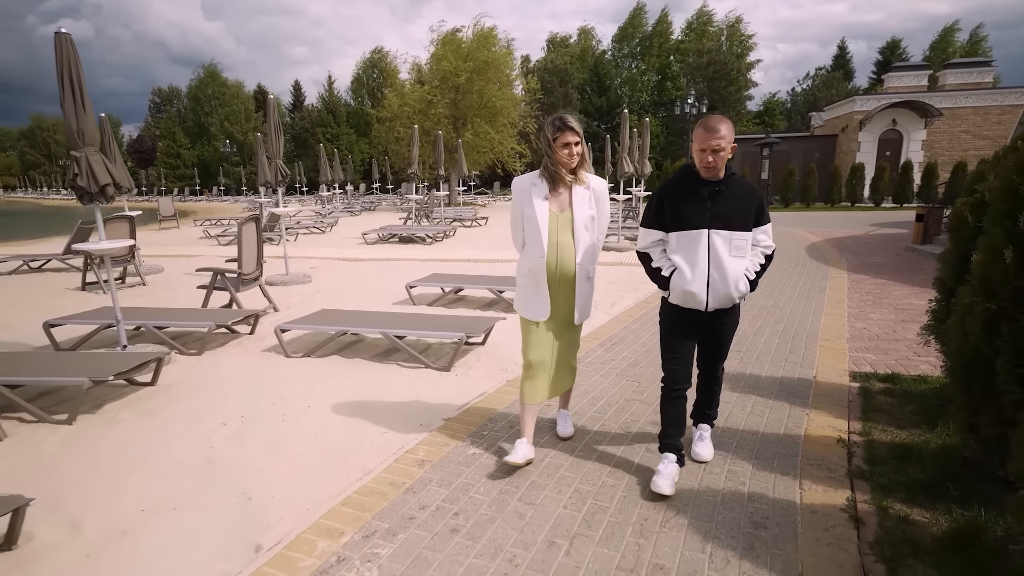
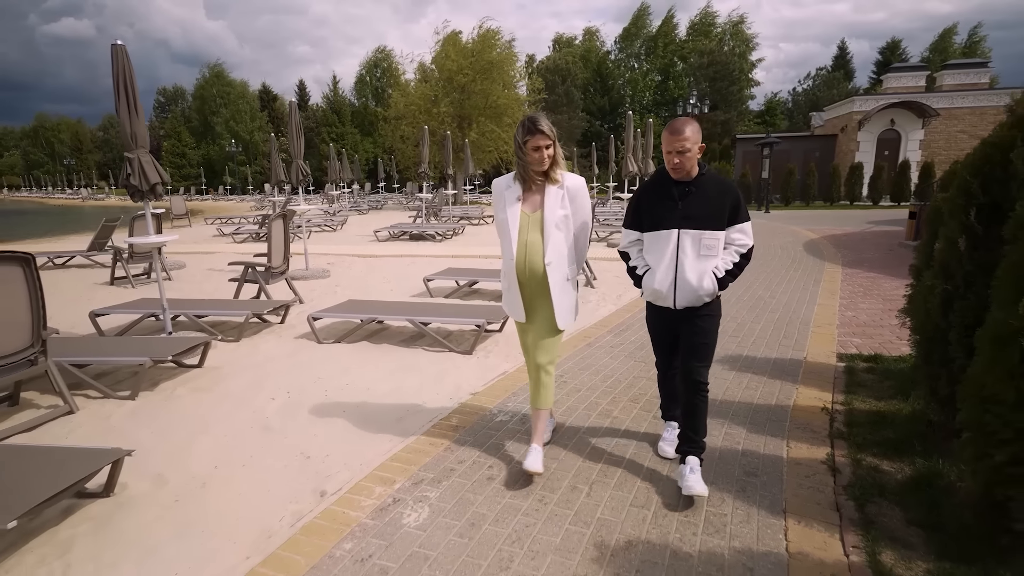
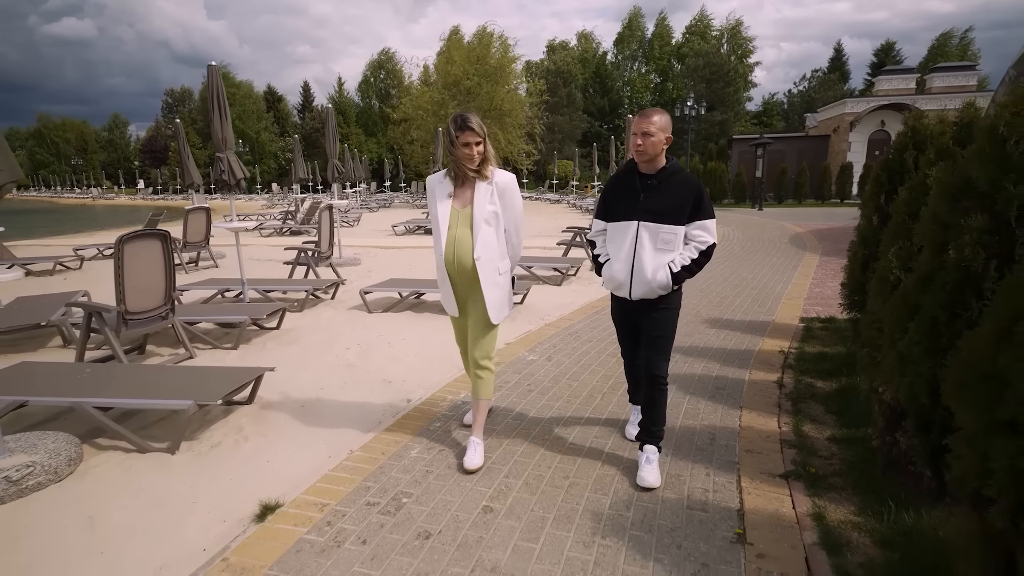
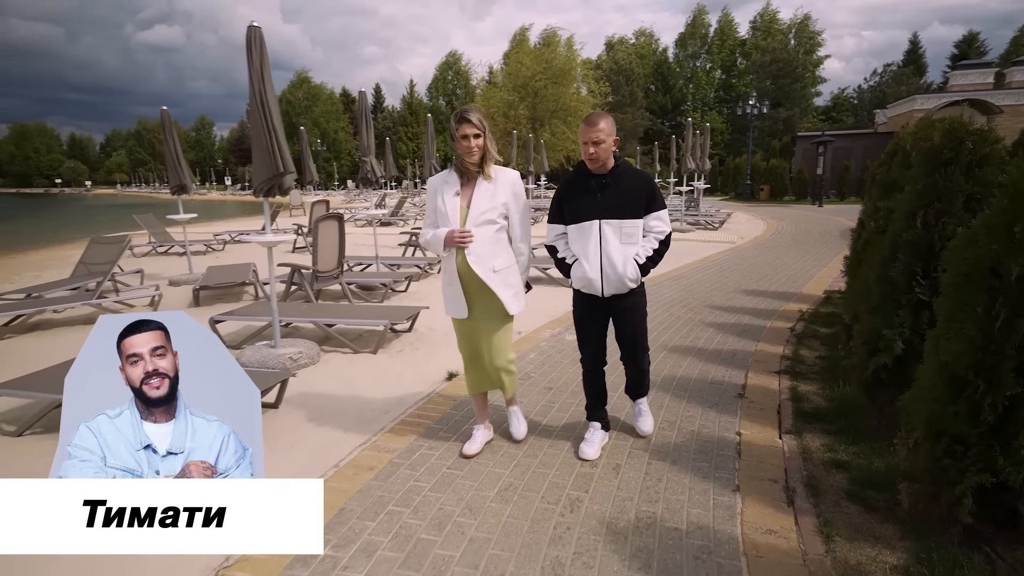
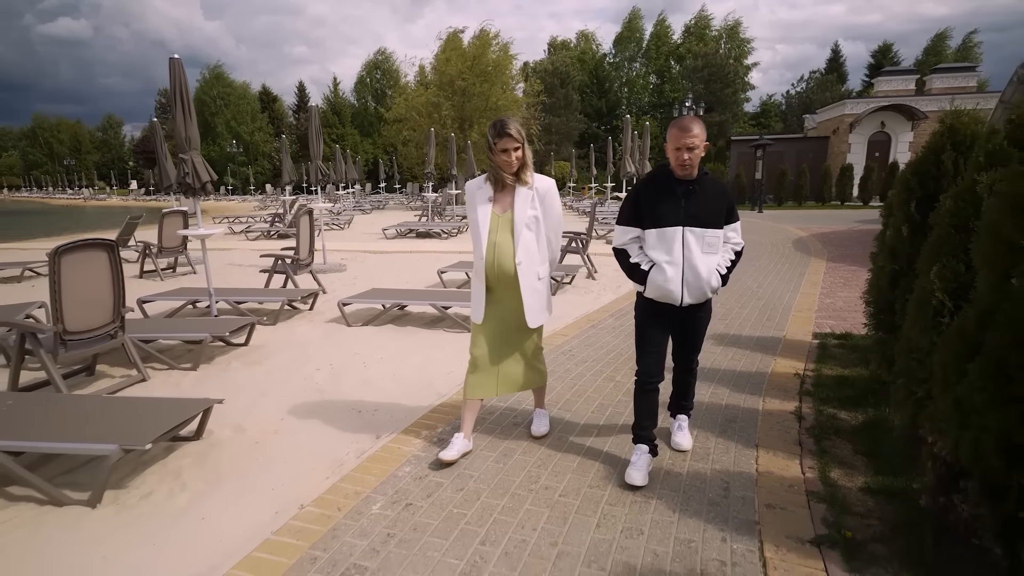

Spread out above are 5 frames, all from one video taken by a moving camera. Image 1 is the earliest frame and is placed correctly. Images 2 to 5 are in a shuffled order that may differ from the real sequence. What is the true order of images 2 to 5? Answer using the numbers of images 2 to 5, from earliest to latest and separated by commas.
2, 5, 3, 4
